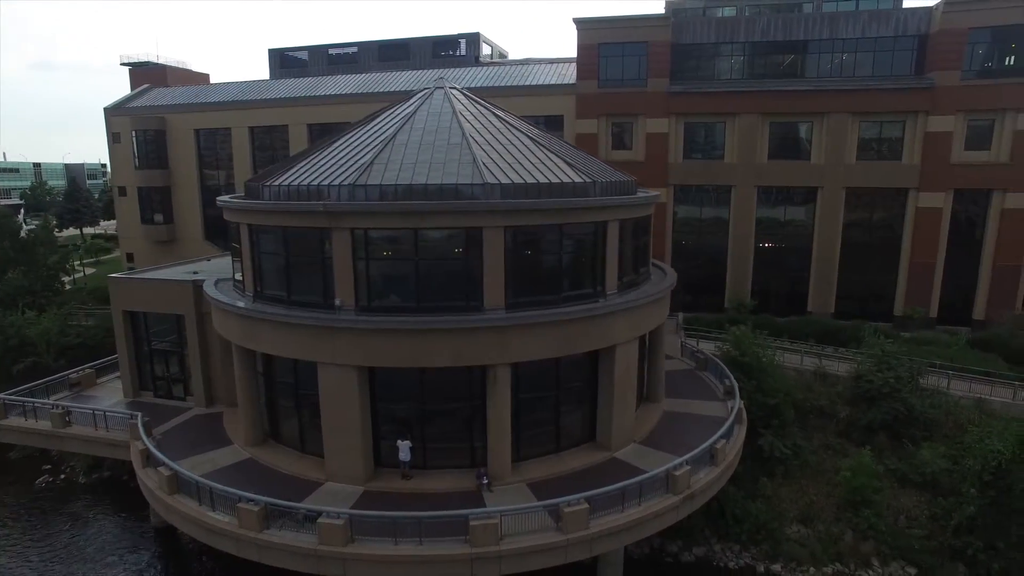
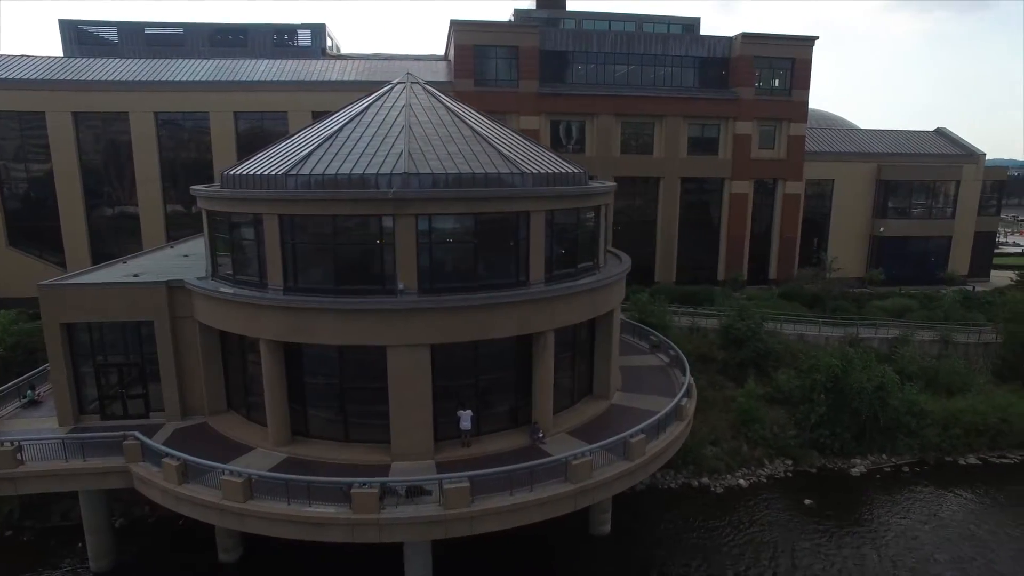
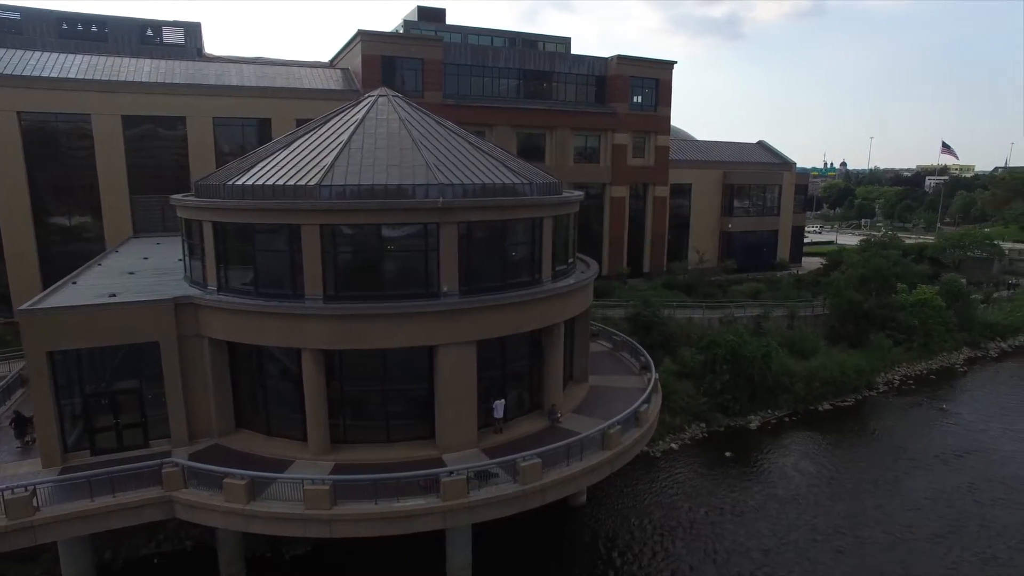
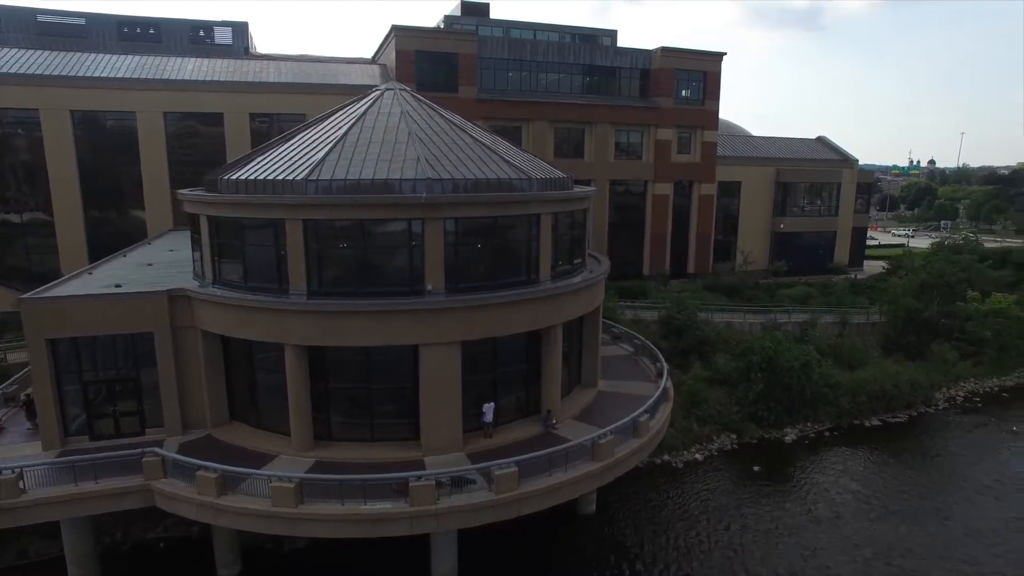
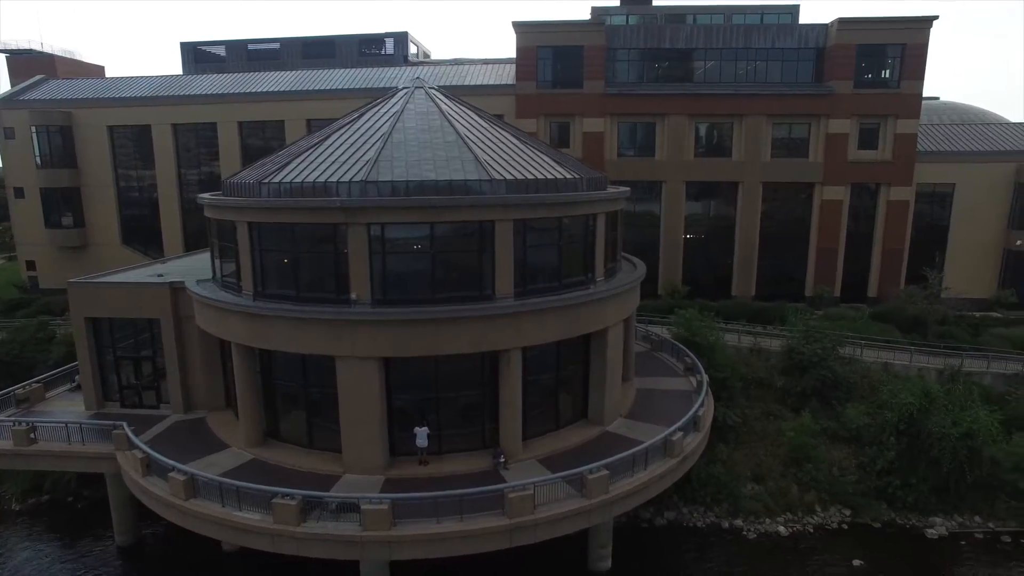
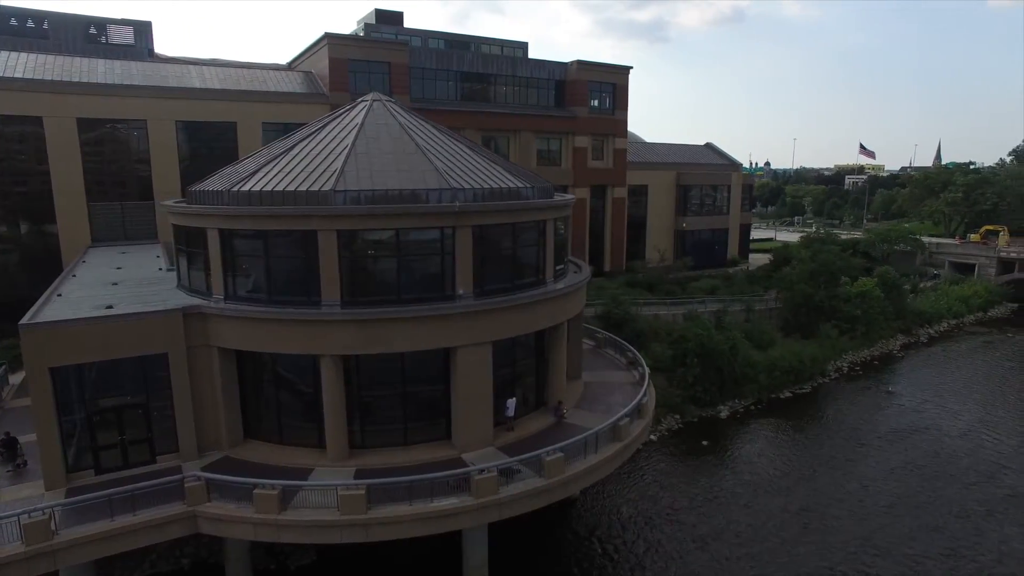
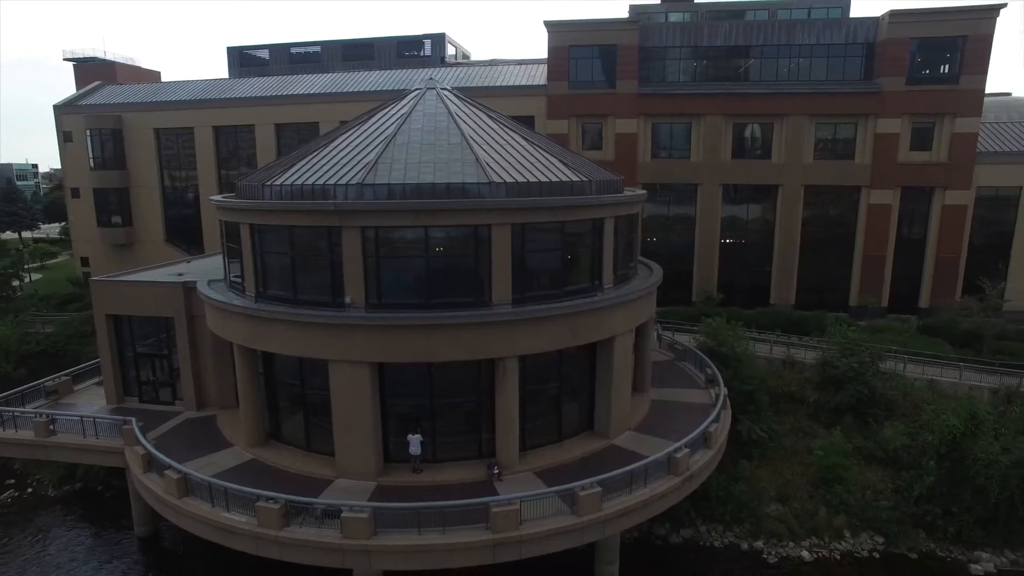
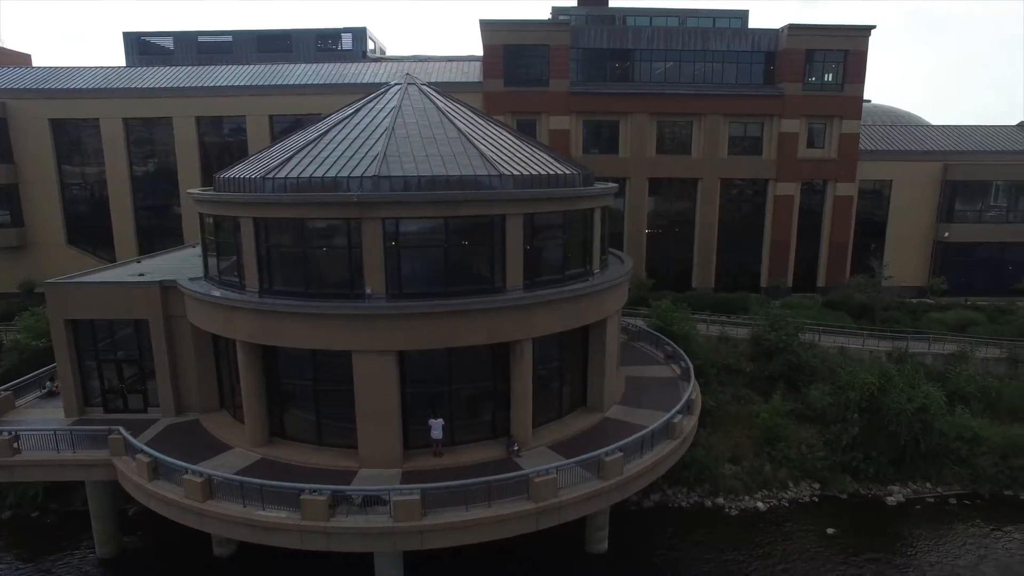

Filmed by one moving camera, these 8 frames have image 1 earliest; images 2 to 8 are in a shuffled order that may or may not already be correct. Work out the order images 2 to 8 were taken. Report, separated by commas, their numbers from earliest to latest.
7, 5, 8, 2, 4, 3, 6
